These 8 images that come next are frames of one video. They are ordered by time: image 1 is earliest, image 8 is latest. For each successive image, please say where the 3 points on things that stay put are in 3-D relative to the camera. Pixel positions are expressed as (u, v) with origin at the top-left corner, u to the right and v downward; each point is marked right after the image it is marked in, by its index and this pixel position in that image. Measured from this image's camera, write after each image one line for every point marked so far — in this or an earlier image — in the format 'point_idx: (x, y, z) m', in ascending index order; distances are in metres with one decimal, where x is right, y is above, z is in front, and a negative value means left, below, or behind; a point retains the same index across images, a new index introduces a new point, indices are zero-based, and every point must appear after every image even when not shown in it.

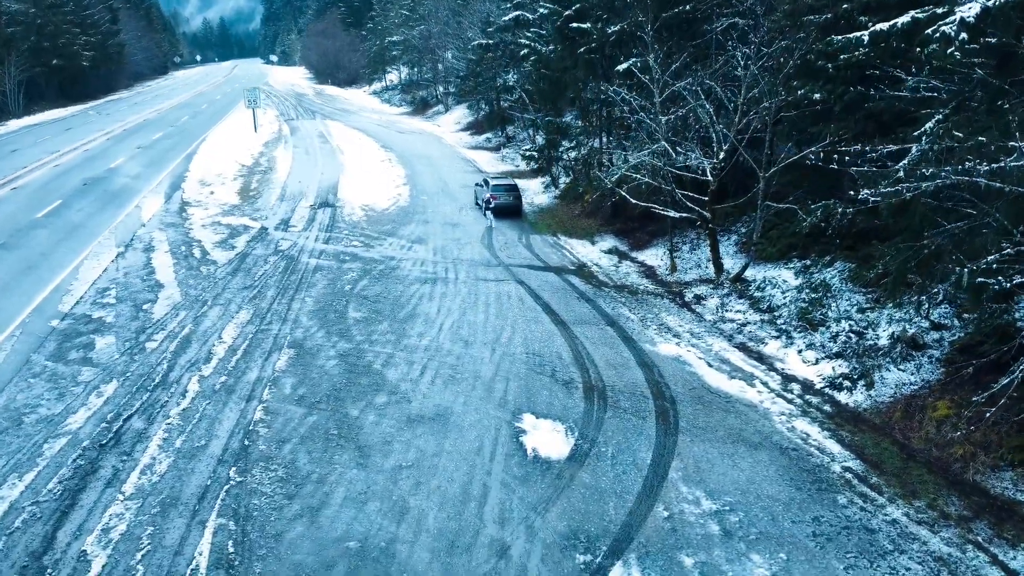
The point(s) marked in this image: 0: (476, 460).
0: (-0.4, -2.1, +10.2) m
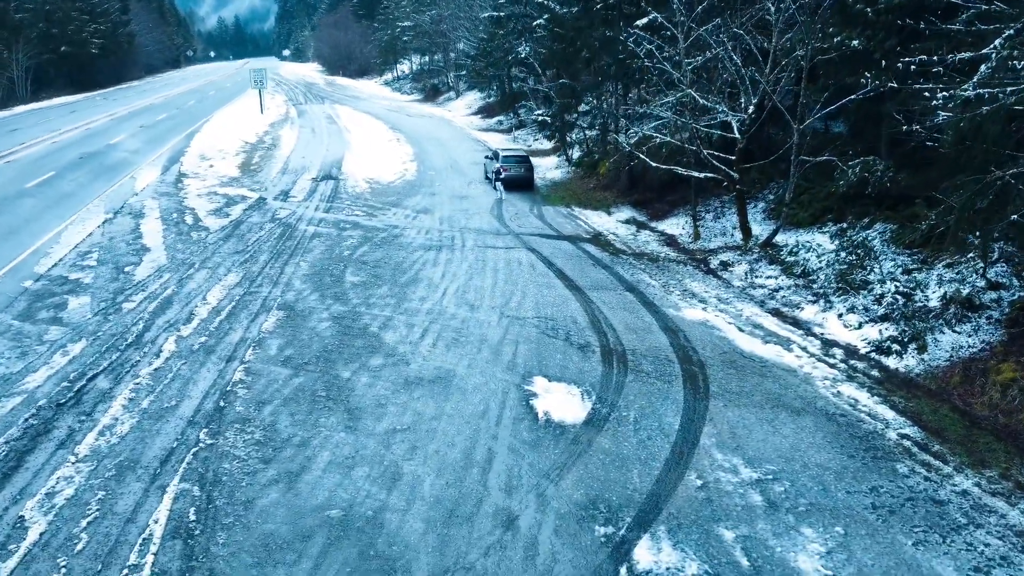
0: (-0.3, -1.5, +8.9) m
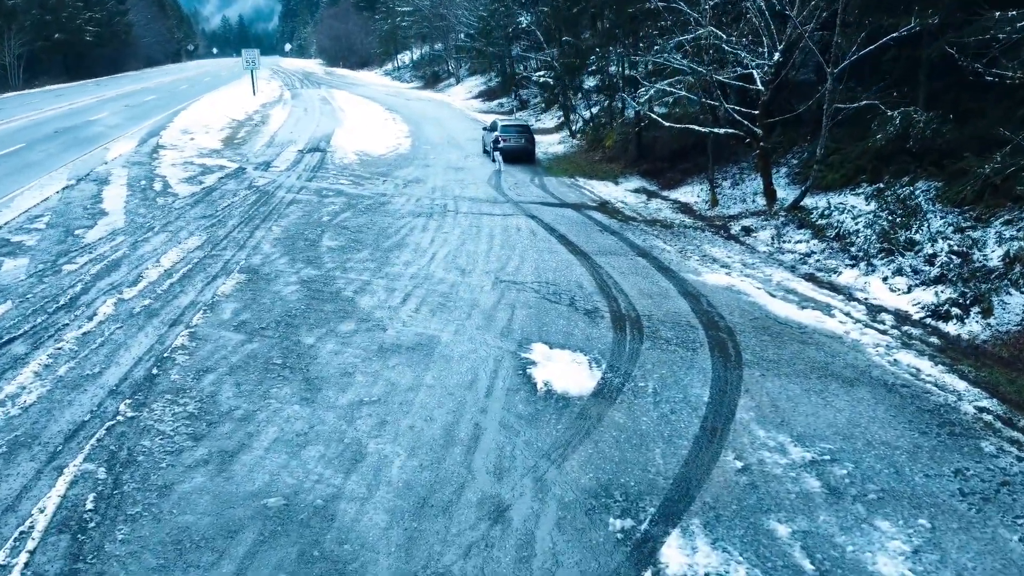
0: (-0.4, -1.0, +7.3) m
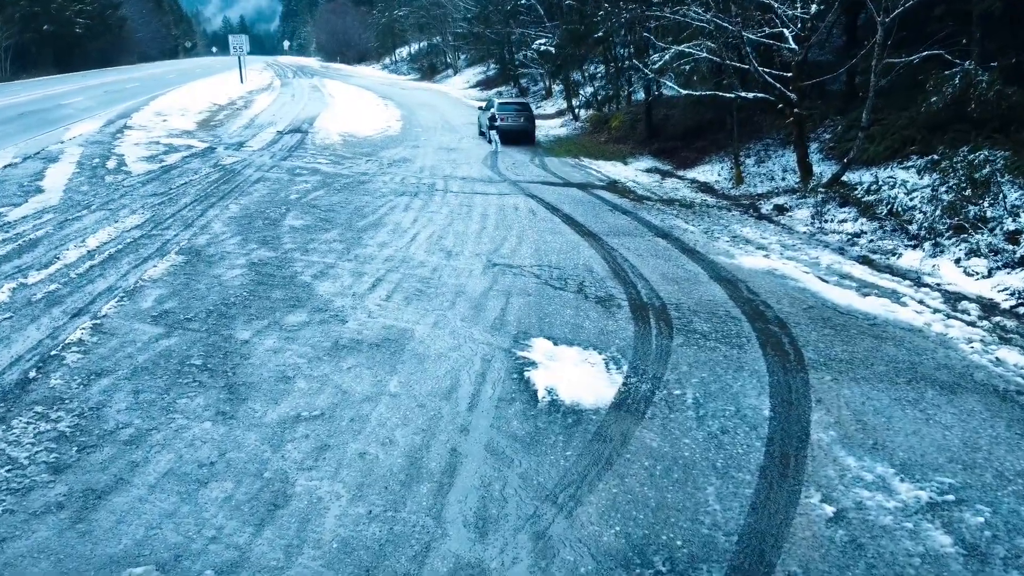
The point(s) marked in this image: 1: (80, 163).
0: (-0.5, -0.8, +5.4) m
1: (-8.1, +2.3, +15.5) m
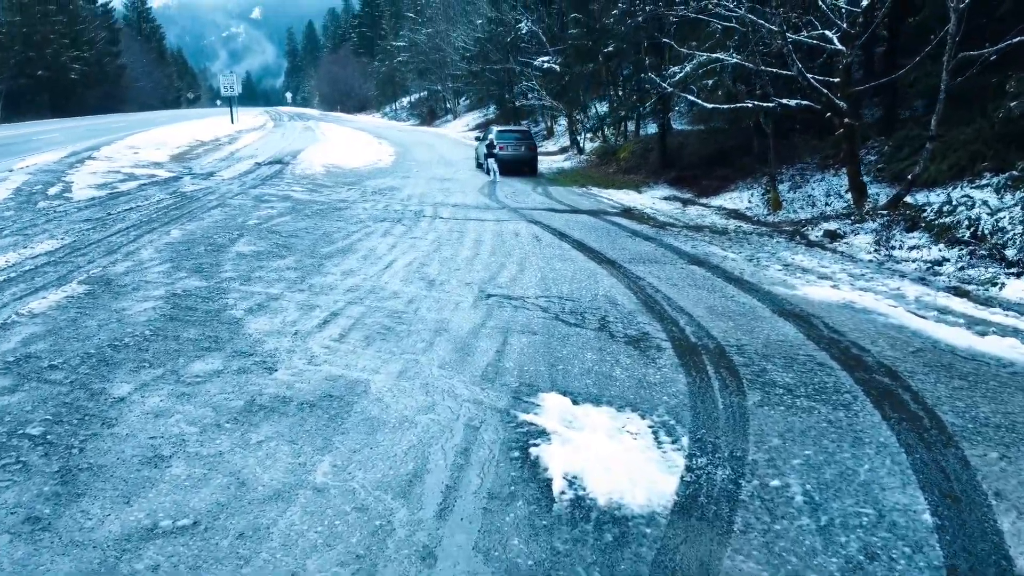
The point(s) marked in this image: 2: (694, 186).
0: (-0.5, -0.9, +3.3) m
1: (-8.1, +1.6, +13.6) m
2: (+3.3, +1.8, +14.9) m
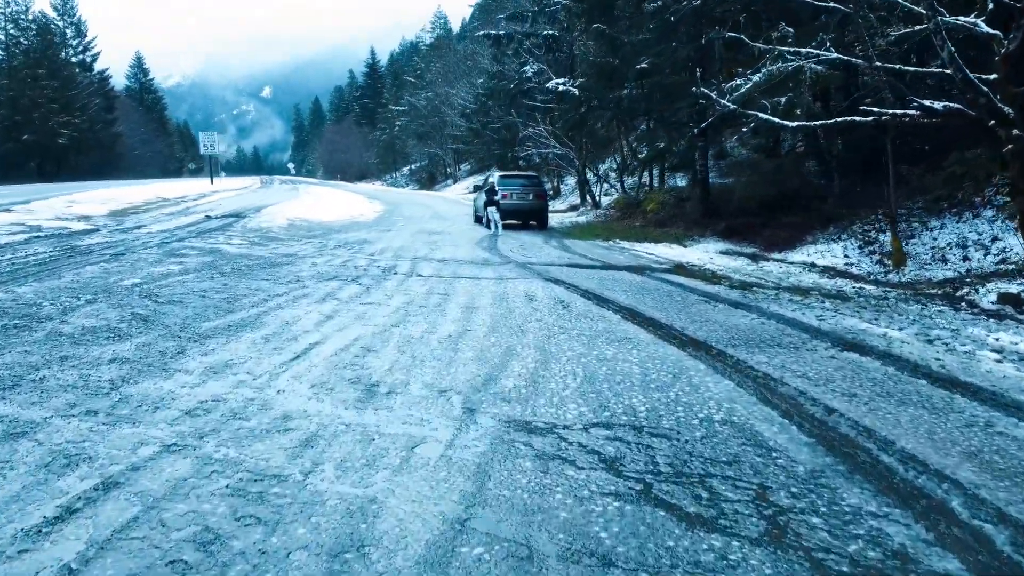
0: (-0.4, -1.1, -0.3) m
1: (-8.0, +0.6, +10.2) m
2: (+3.4, +0.7, +11.5) m
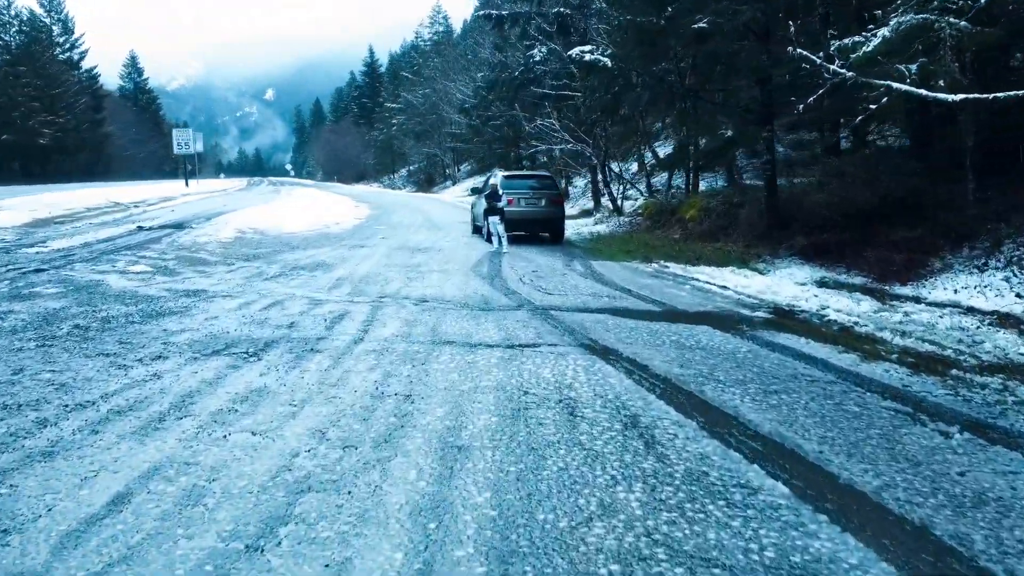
0: (-0.3, -1.5, -3.2) m
1: (-7.9, +0.2, +7.3) m
2: (+3.5, +0.3, +8.5) m
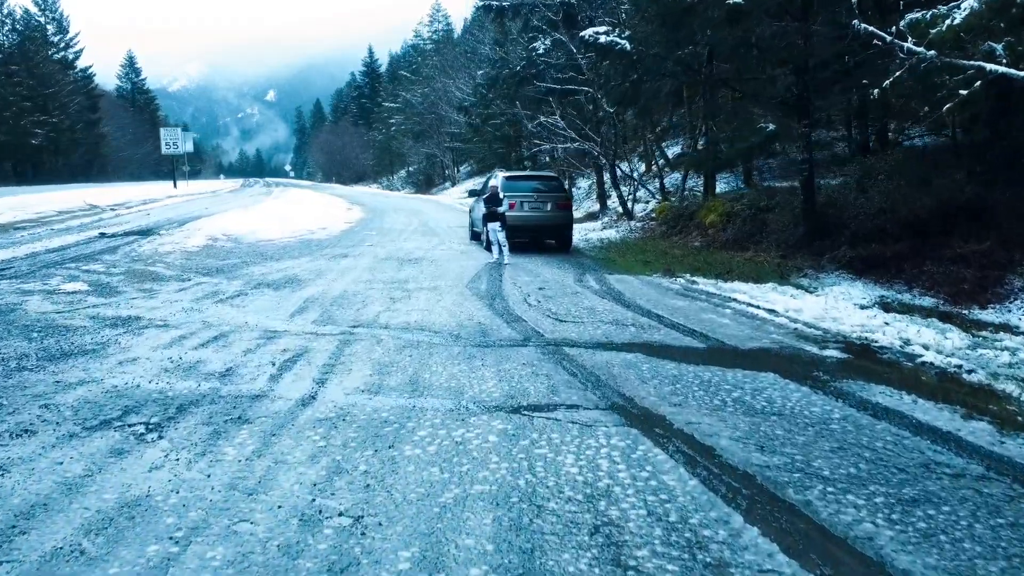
0: (-0.3, -1.6, -4.4) m
1: (-7.9, 0.0, +6.1) m
2: (+3.5, +0.1, +7.3) m
